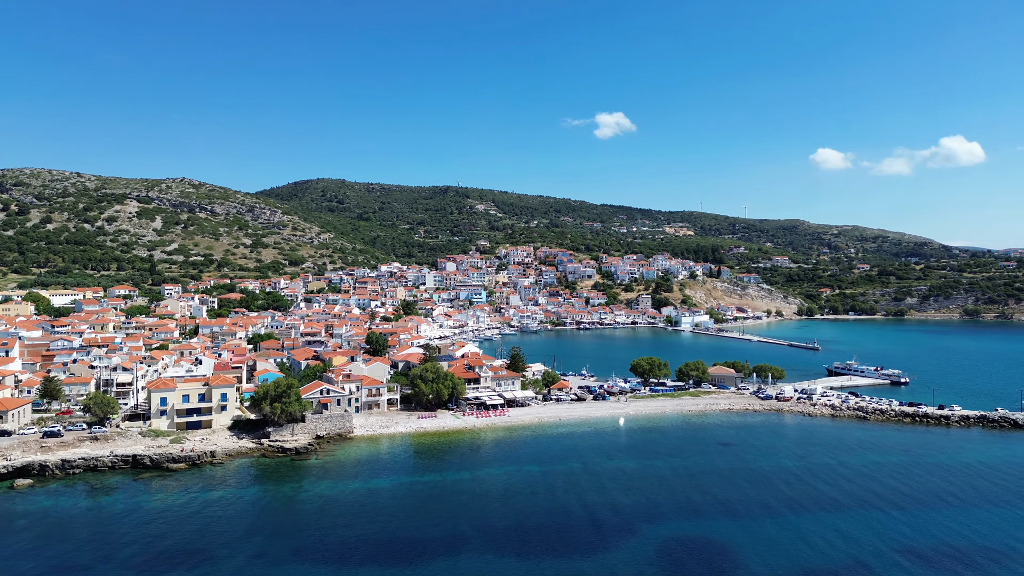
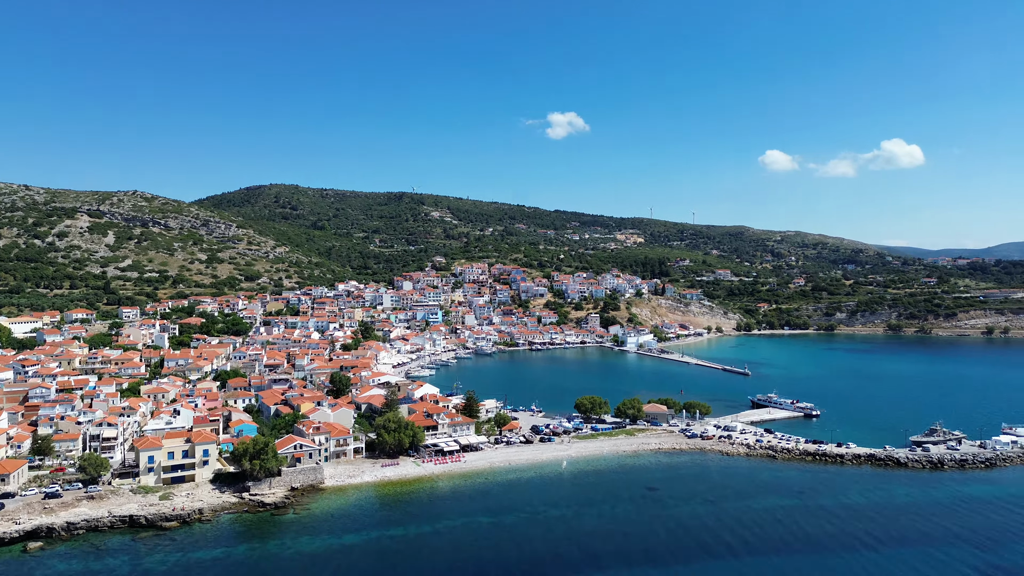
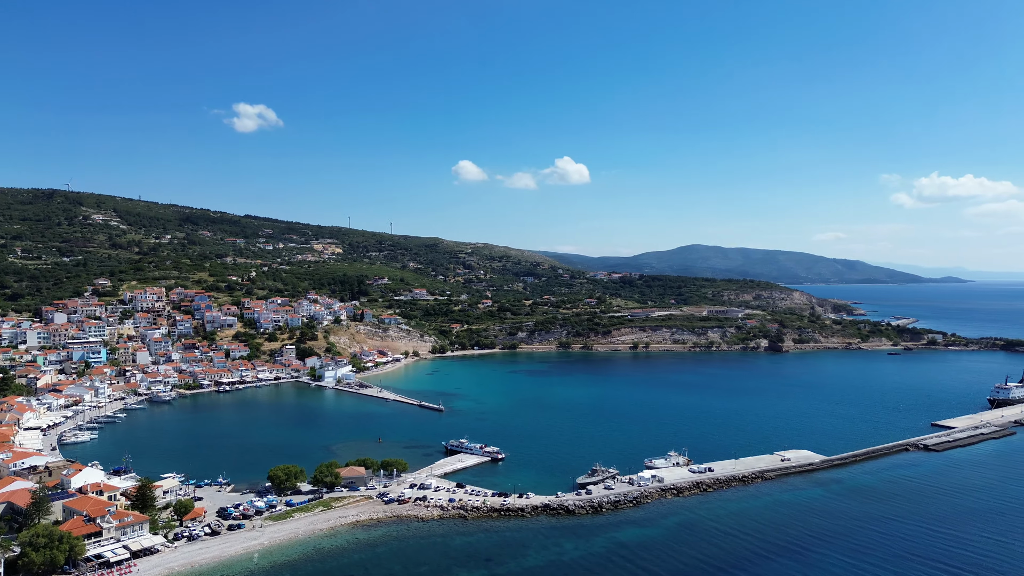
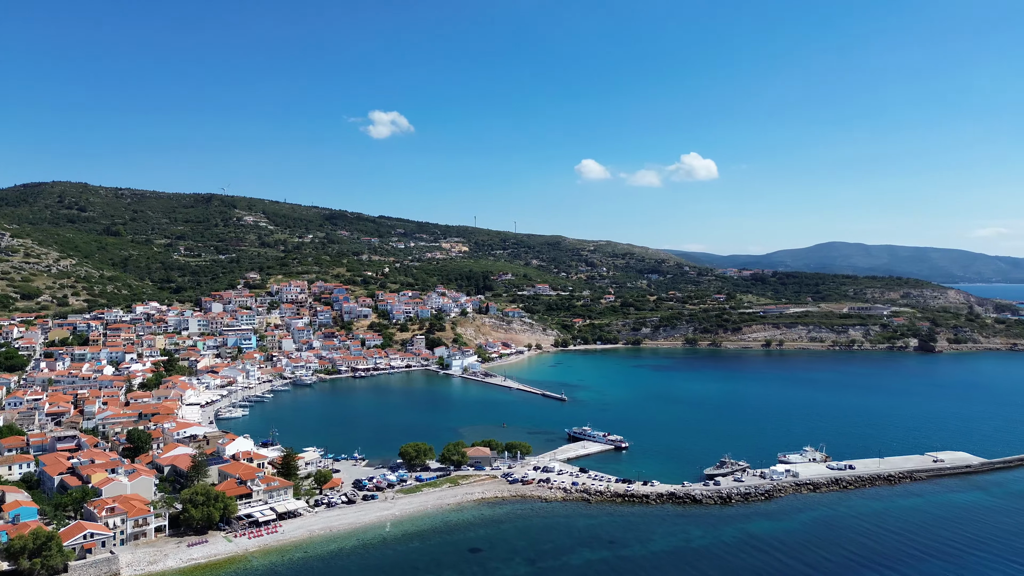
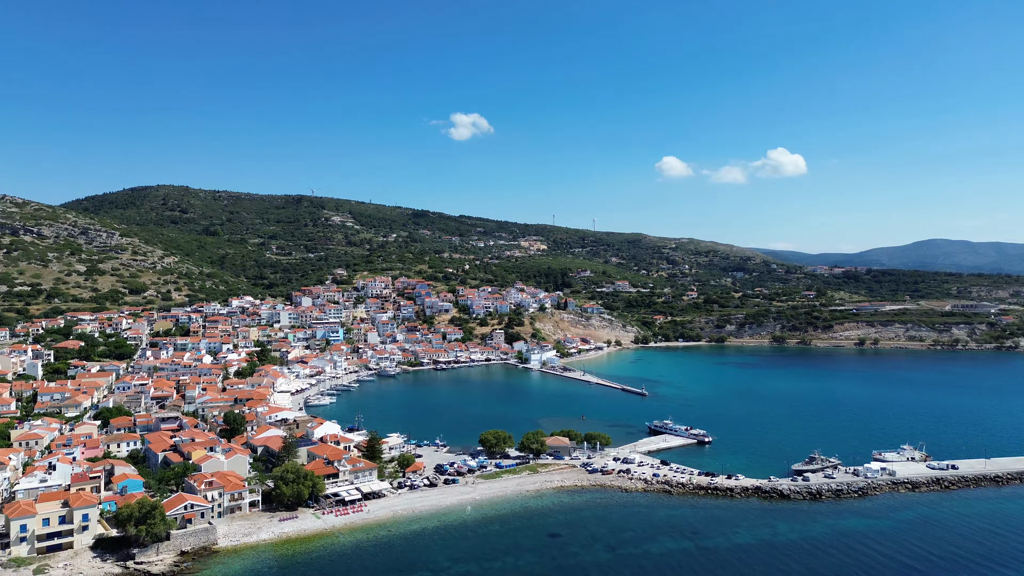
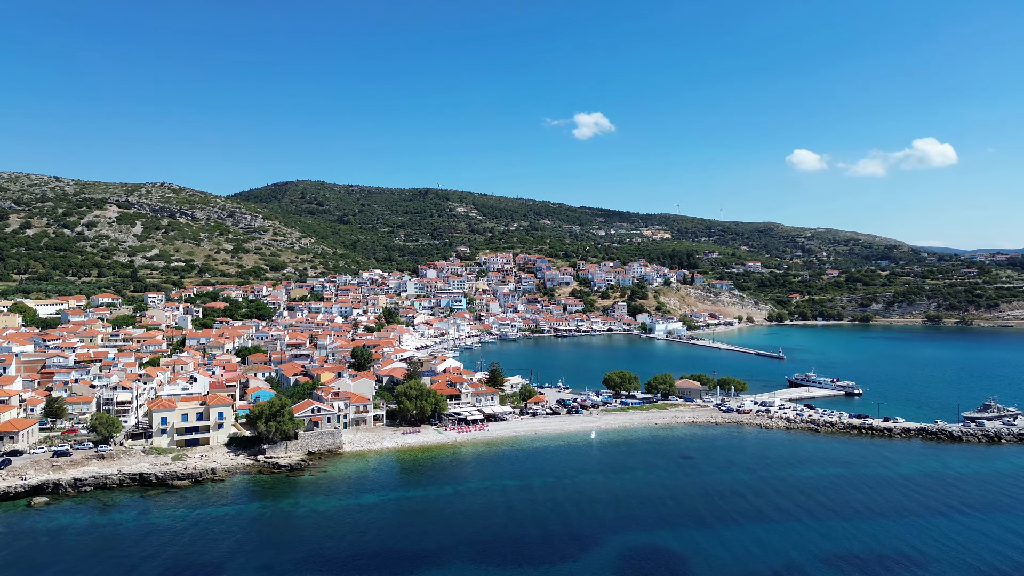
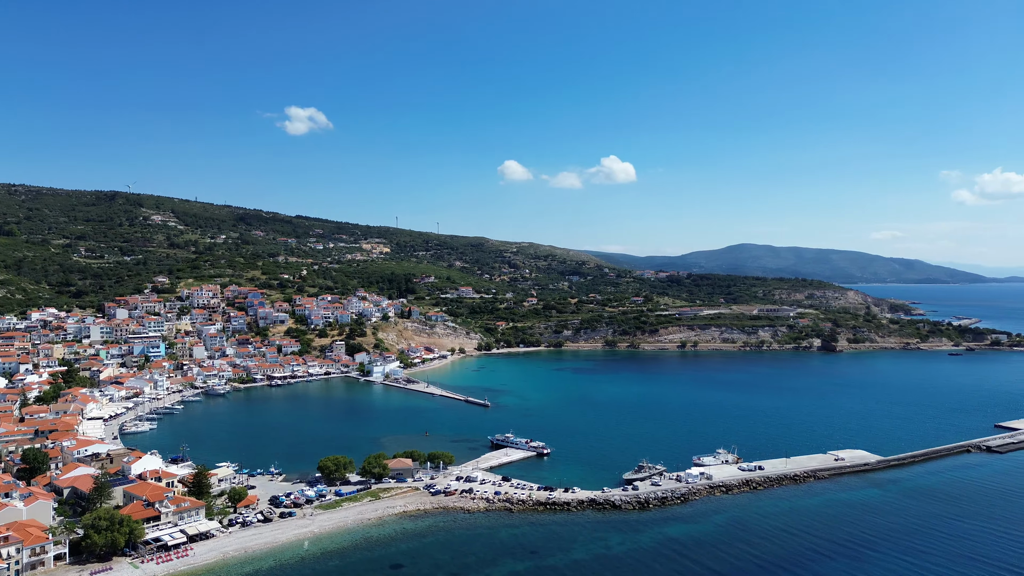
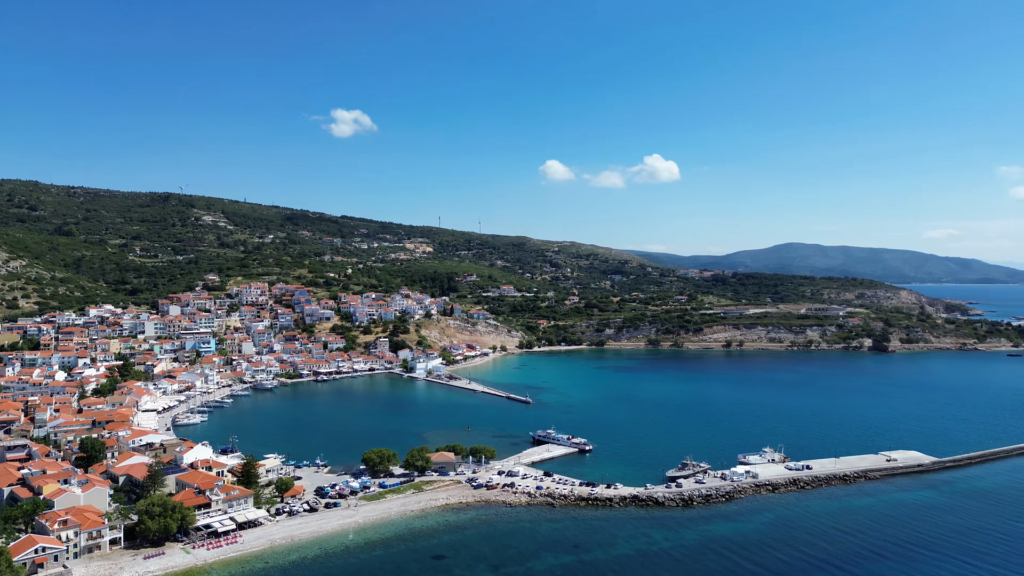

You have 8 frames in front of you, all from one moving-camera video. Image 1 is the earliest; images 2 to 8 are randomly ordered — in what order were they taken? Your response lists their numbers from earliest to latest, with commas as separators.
6, 2, 5, 4, 8, 7, 3
